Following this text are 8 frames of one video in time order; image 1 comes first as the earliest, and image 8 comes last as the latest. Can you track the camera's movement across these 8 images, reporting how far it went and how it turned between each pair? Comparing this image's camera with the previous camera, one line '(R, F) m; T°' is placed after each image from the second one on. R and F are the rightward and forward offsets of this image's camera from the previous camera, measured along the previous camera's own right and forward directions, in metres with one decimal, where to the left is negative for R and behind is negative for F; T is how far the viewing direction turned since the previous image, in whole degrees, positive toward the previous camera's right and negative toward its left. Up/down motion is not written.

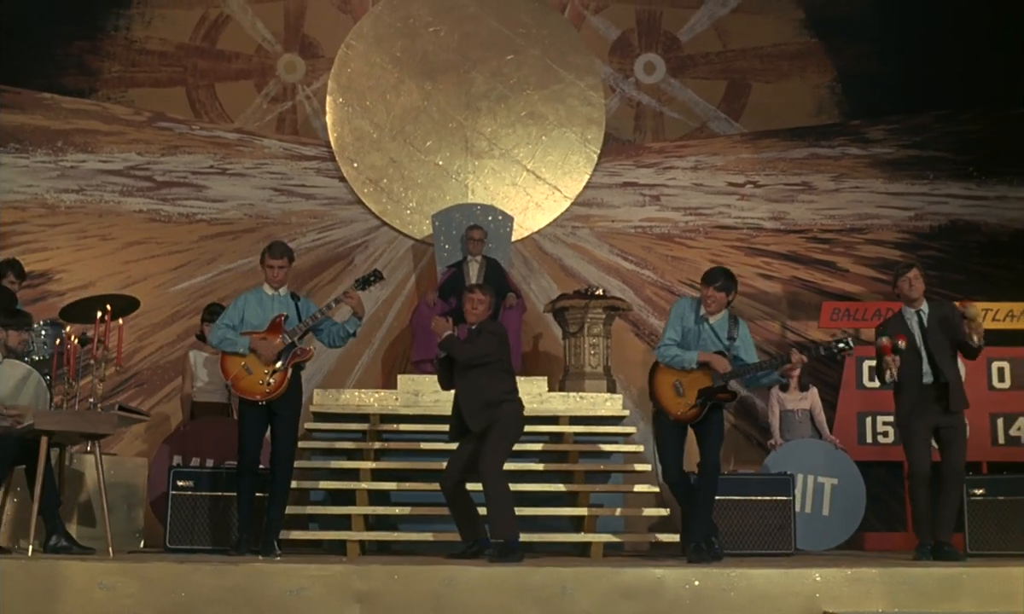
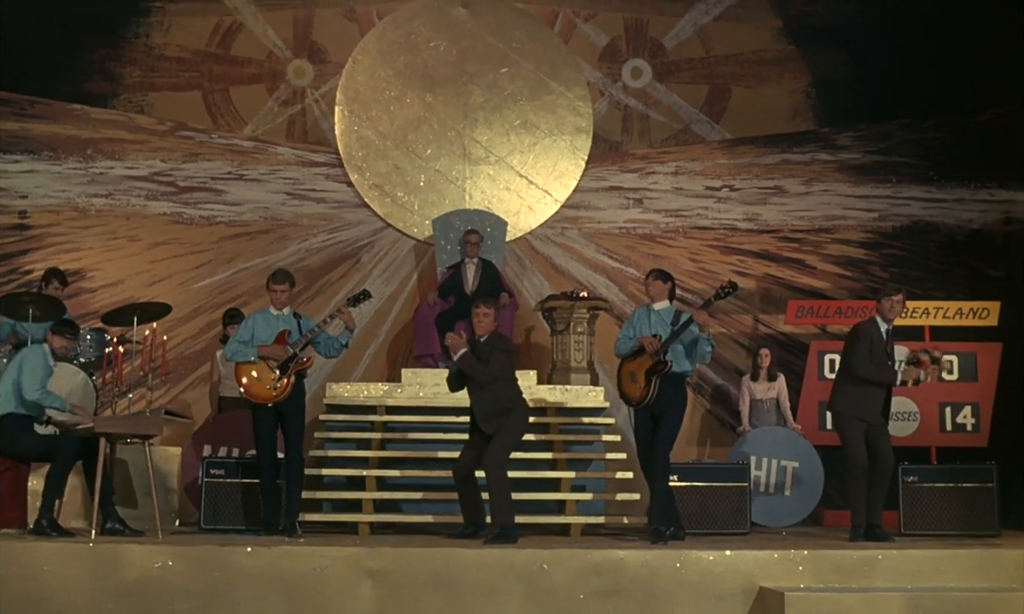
(+0.1, -0.9) m; 0°
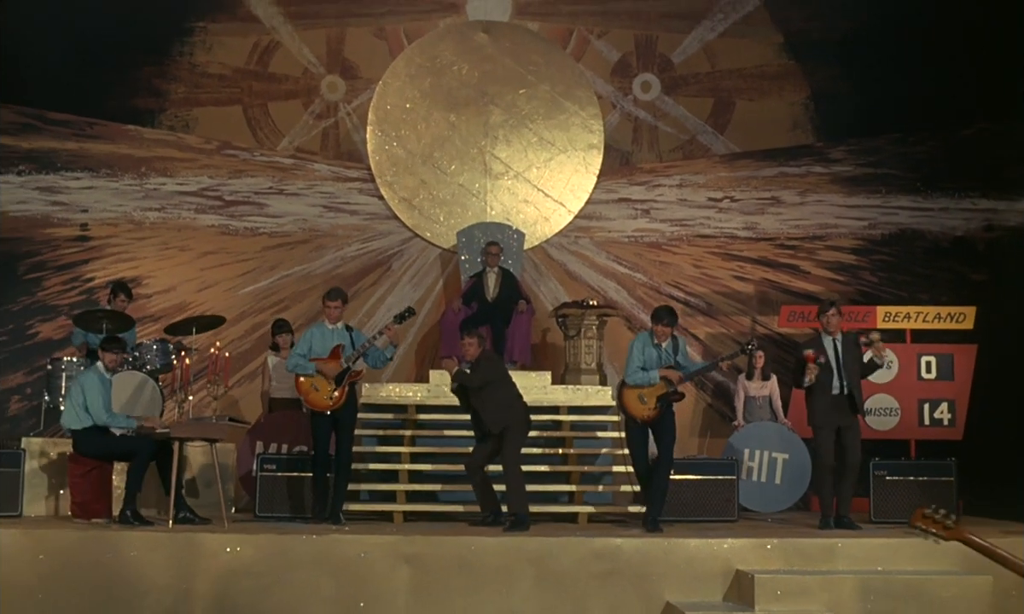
(+0.1, -1.0) m; -1°
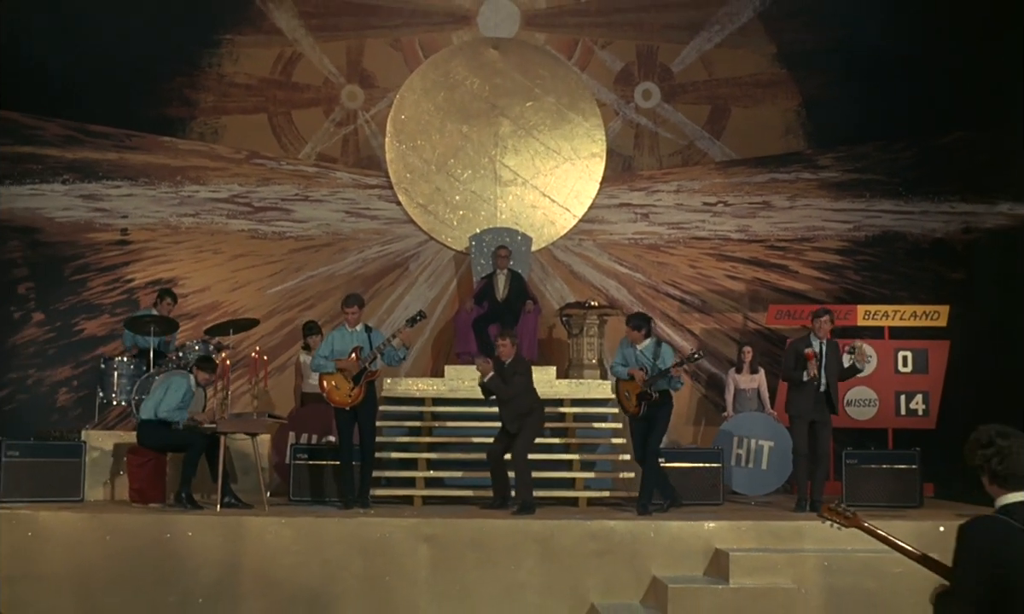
(0.0, -0.9) m; -1°
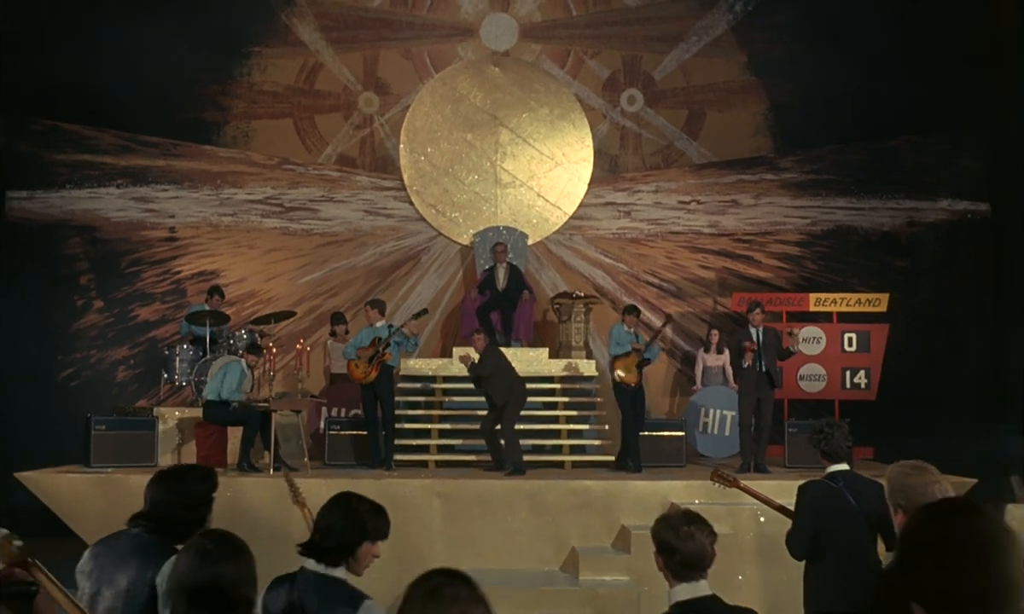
(+0.1, -1.8) m; 0°
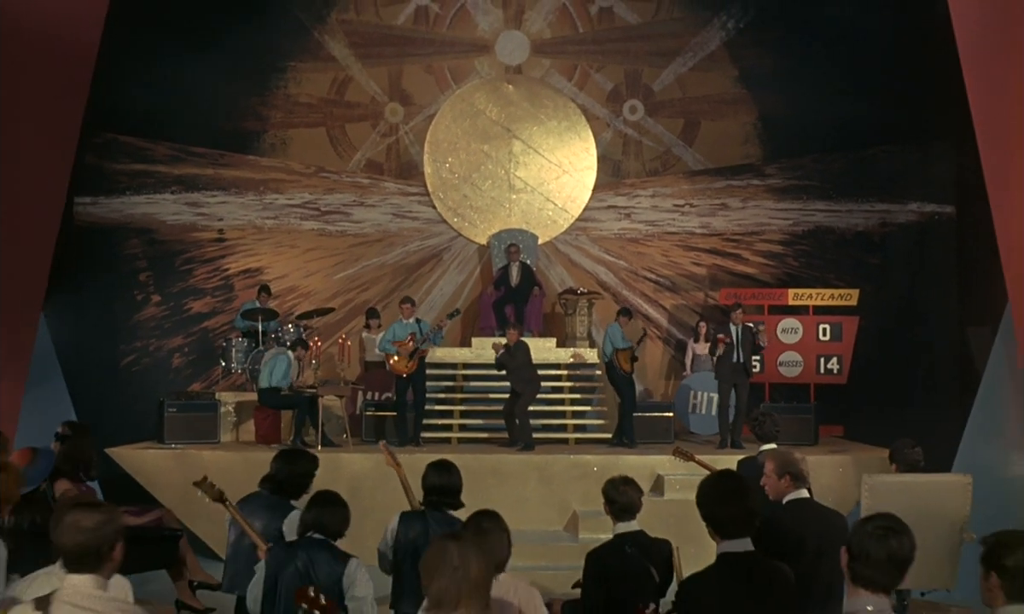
(0.0, -1.7) m; -1°
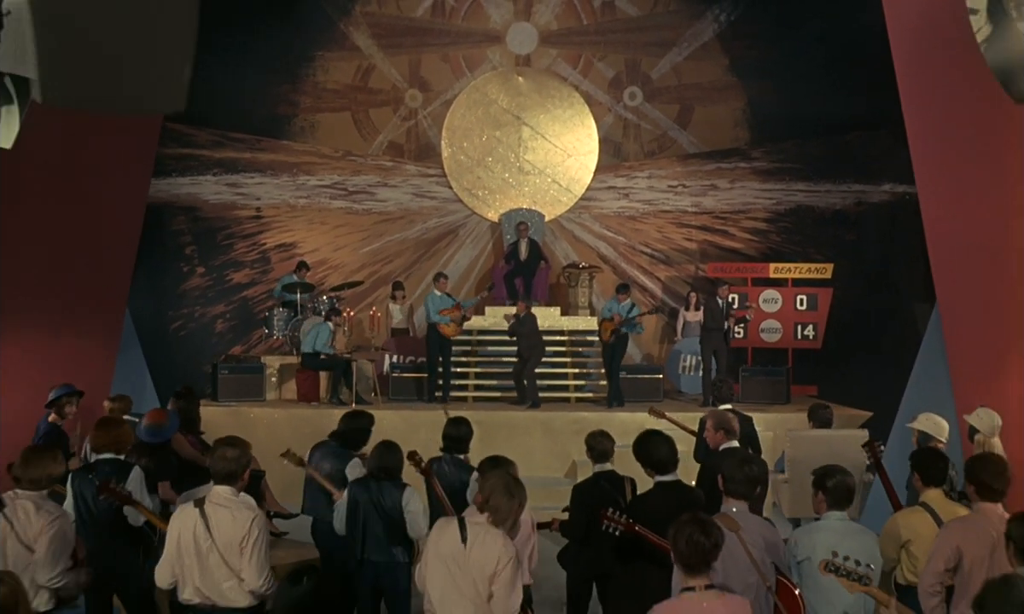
(0.0, -1.7) m; 0°
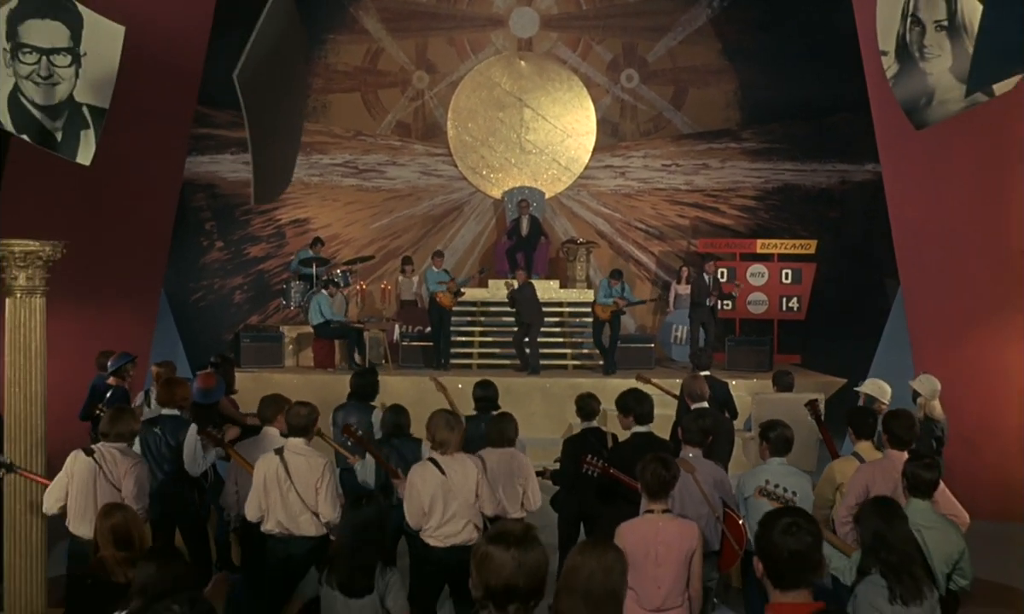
(0.0, -1.0) m; 0°
